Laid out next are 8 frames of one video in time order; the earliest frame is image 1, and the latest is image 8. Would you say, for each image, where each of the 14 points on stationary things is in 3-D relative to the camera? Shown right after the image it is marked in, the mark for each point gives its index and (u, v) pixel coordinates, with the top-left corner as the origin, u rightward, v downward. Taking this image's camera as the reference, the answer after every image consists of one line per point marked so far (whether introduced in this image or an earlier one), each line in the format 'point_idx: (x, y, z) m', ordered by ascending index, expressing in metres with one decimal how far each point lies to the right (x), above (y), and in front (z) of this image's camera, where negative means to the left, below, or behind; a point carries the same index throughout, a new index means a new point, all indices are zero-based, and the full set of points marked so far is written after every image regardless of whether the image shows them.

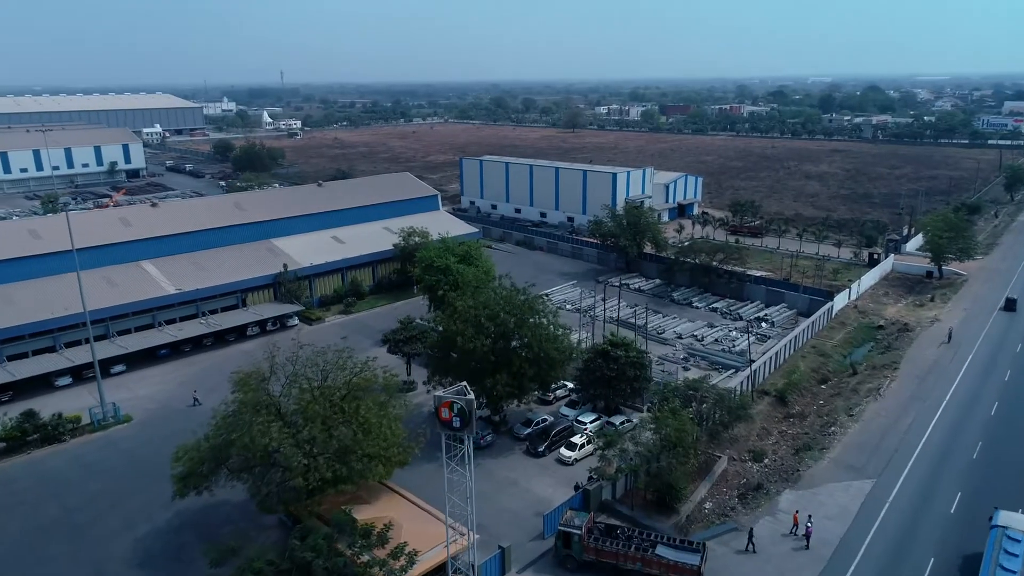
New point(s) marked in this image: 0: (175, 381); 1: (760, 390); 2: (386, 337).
0: (-9.1, -2.5, +19.4) m
1: (+6.3, -2.6, +18.2) m
2: (-3.2, -1.2, +18.0) m
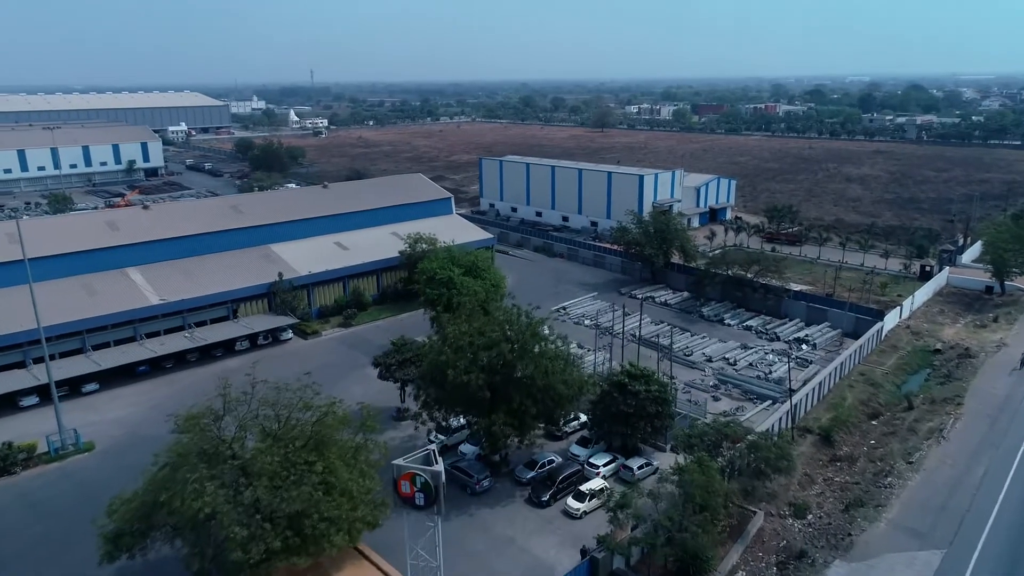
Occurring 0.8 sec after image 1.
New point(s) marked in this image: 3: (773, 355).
0: (-8.9, -2.8, +17.8) m
1: (+6.4, -3.1, +15.9) m
2: (-3.1, -1.6, +16.1) m
3: (+7.2, -1.8, +19.9) m
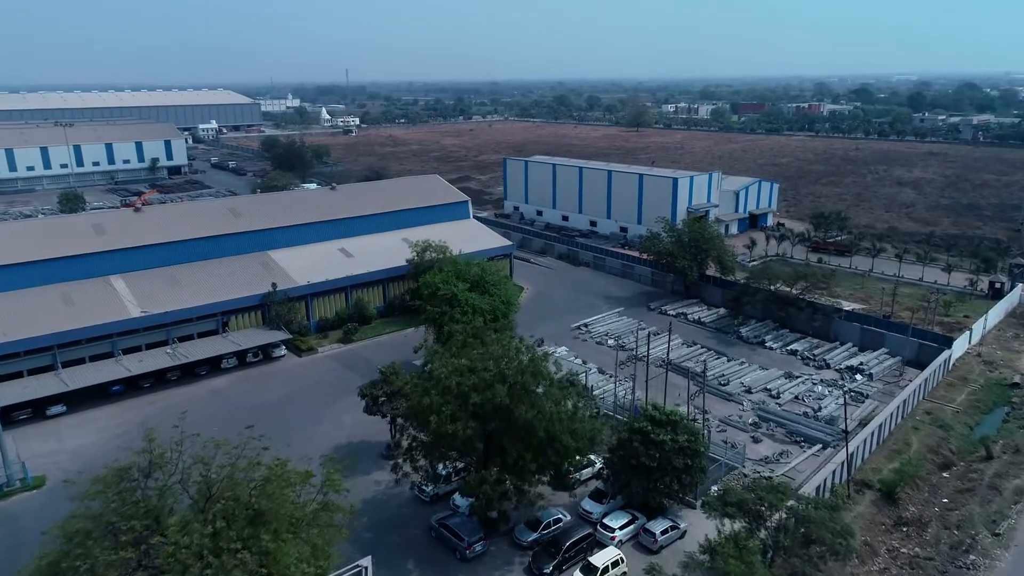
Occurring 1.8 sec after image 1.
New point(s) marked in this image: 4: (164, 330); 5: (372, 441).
0: (-8.7, -3.1, +16.0) m
1: (+6.5, -3.6, +13.4) m
2: (-2.9, -2.0, +14.0) m
3: (+7.5, -2.4, +17.4) m
4: (-9.3, -1.1, +19.1) m
5: (-3.0, -3.2, +15.2) m
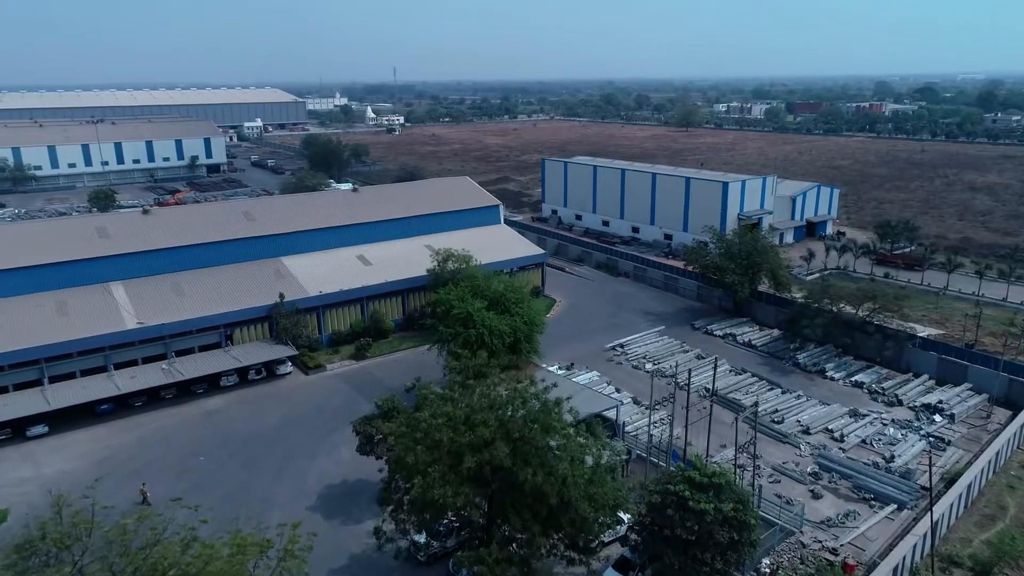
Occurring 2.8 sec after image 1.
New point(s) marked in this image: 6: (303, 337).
0: (-8.3, -3.3, +14.6) m
1: (+6.7, -4.1, +11.1) m
2: (-2.7, -2.3, +12.3) m
3: (+8.0, -2.9, +15.0) m
4: (-8.7, -1.4, +17.8) m
5: (-2.6, -3.6, +13.5) m
6: (-5.5, -1.3, +19.0) m
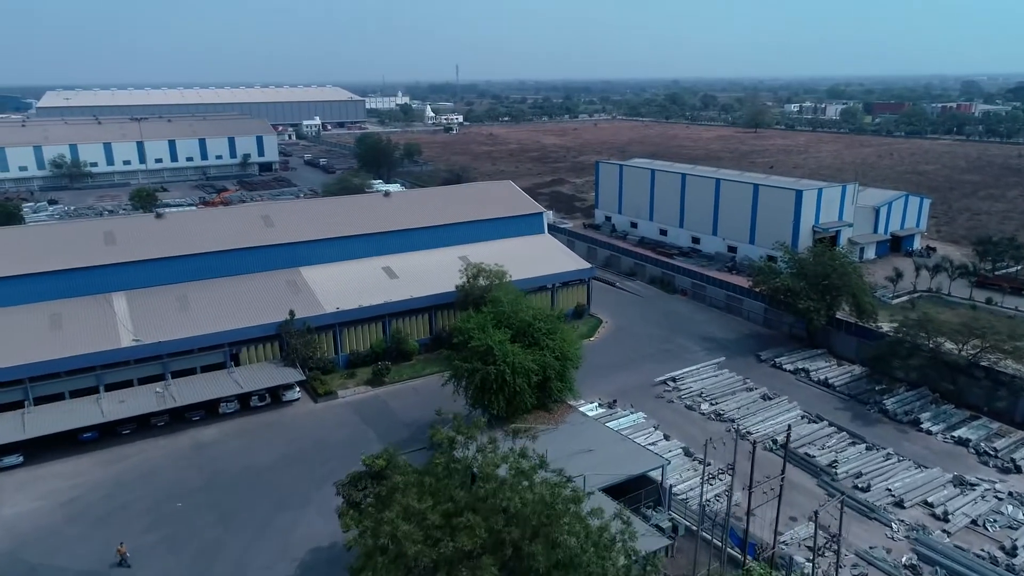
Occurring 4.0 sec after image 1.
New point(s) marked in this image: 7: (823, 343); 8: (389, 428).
0: (-7.9, -3.7, +13.0) m
1: (+6.7, -4.8, +8.2) m
2: (-2.4, -2.8, +10.2) m
3: (+8.4, -3.6, +12.0) m
4: (-7.9, -1.7, +16.2) m
5: (-2.3, -4.1, +11.4) m
6: (-4.7, -1.7, +17.1) m
7: (+8.2, -1.5, +19.0) m
8: (-2.6, -2.9, +15.1) m
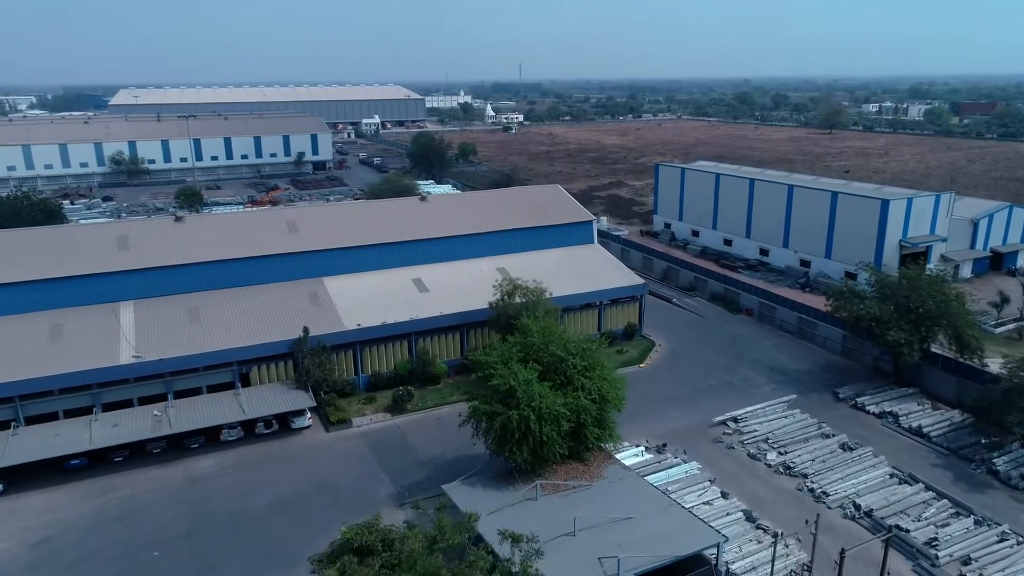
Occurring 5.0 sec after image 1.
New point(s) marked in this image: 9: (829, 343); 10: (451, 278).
0: (-7.5, -3.9, +11.6) m
1: (+6.7, -5.4, +5.7) m
2: (-2.3, -3.2, +8.4) m
3: (+8.6, -4.3, +9.3) m
4: (-7.2, -1.9, +14.8) m
5: (-2.1, -4.4, +9.6) m
6: (-3.9, -2.0, +15.5) m
7: (+9.1, -2.1, +16.2) m
8: (-2.0, -3.3, +13.3) m
9: (+8.2, -1.5, +18.4) m
10: (-1.6, +0.3, +18.7) m
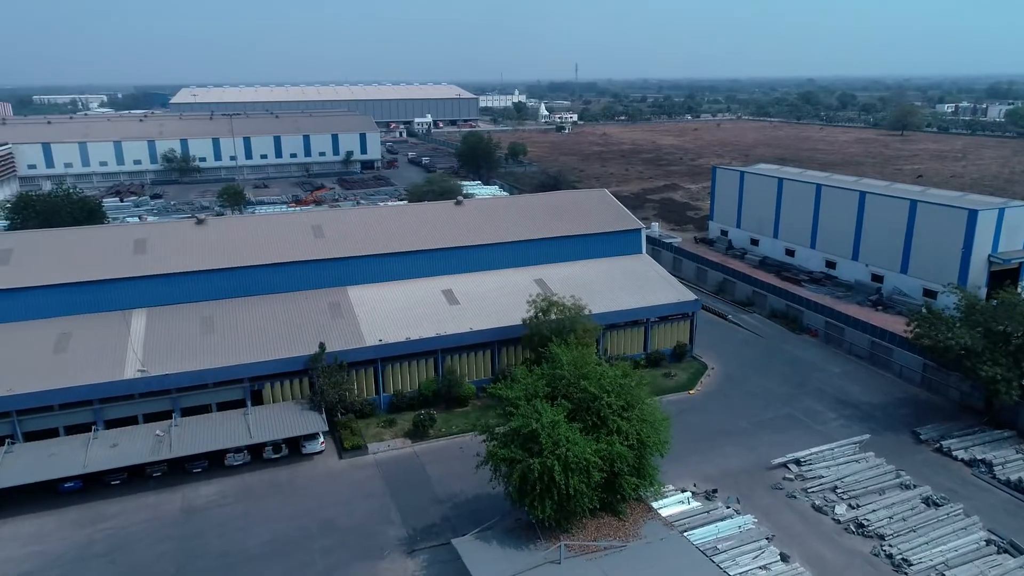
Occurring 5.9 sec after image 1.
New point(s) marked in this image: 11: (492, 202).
0: (-7.2, -4.1, +10.7) m
1: (+6.5, -5.9, +3.7) m
2: (-2.2, -3.5, +7.1) m
3: (+8.8, -4.8, +7.2) m
4: (-6.6, -2.1, +13.8) m
5: (-1.9, -4.7, +8.2) m
6: (-3.3, -2.3, +14.3) m
7: (+9.8, -2.6, +14.1) m
8: (-1.6, -3.6, +12.0) m
9: (+9.0, -2.0, +16.3) m
10: (-0.7, 0.0, +17.2) m
11: (-0.5, +2.3, +19.8) m
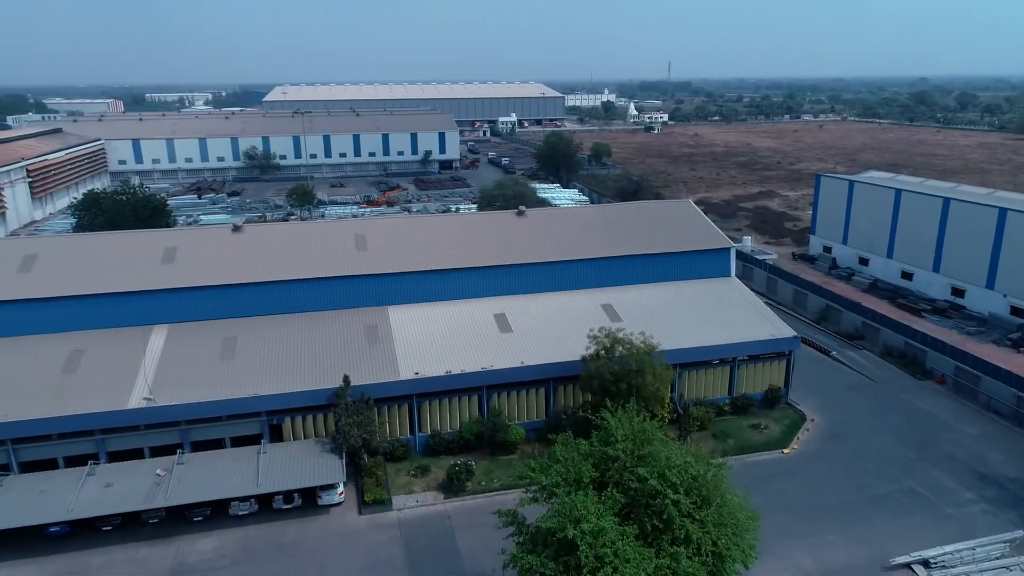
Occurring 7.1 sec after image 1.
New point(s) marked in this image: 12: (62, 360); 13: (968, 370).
0: (-6.7, -4.4, +9.3) m
1: (+6.0, -6.7, +0.8) m
2: (-2.2, -3.9, +5.1) m
3: (+8.7, -5.6, +3.9) m
4: (-5.7, -2.4, +12.3) m
5: (-1.8, -5.2, +6.2) m
6: (-2.4, -2.7, +12.4) m
7: (+10.5, -3.5, +10.6) m
8: (-1.0, -4.1, +9.9) m
9: (+10.1, -2.8, +13.0) m
10: (+0.6, -0.6, +15.0) m
11: (+1.1, +1.8, +17.5) m
12: (-8.1, -1.3, +13.0) m
13: (+9.7, -1.8, +15.2) m
